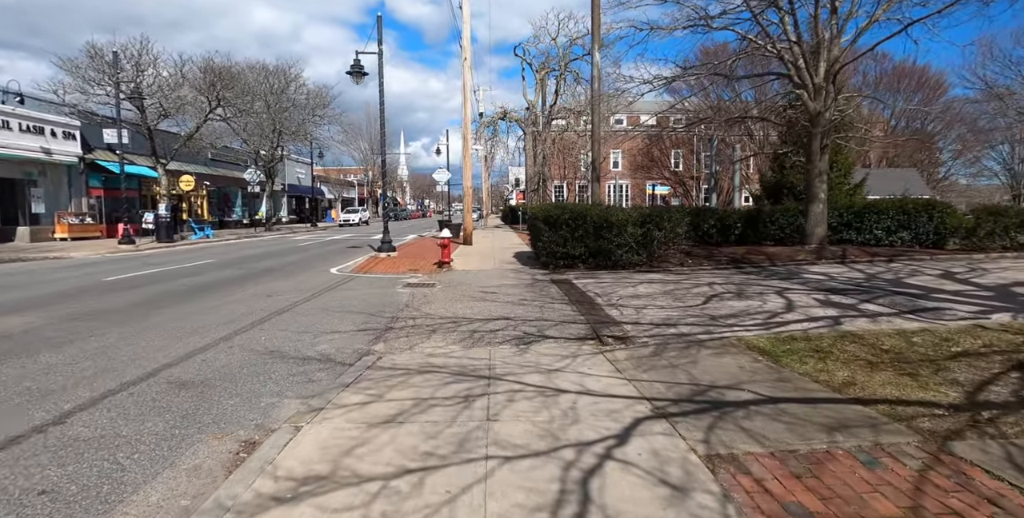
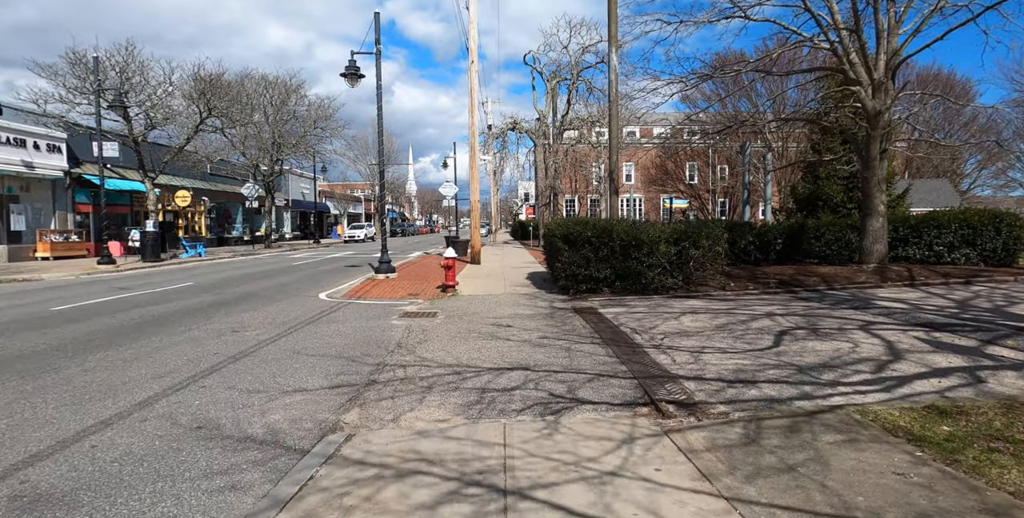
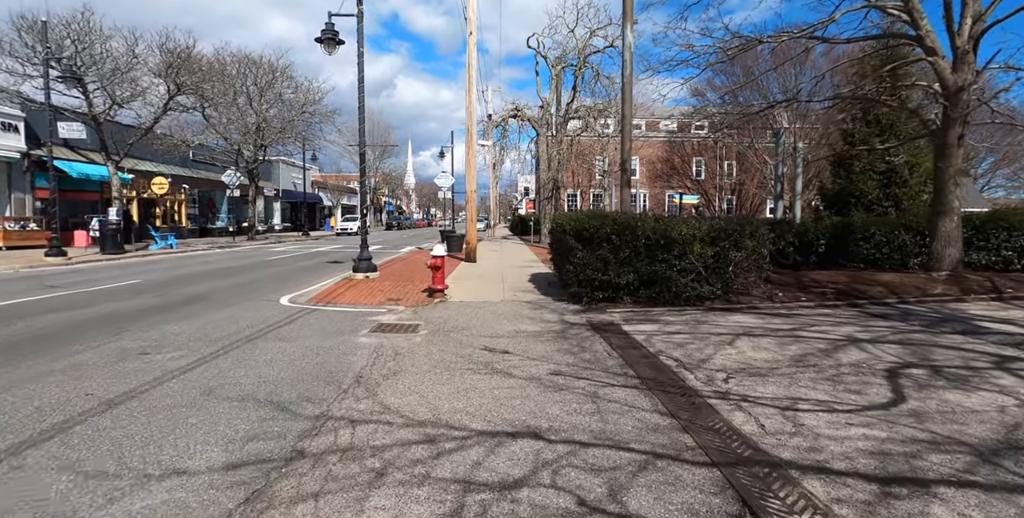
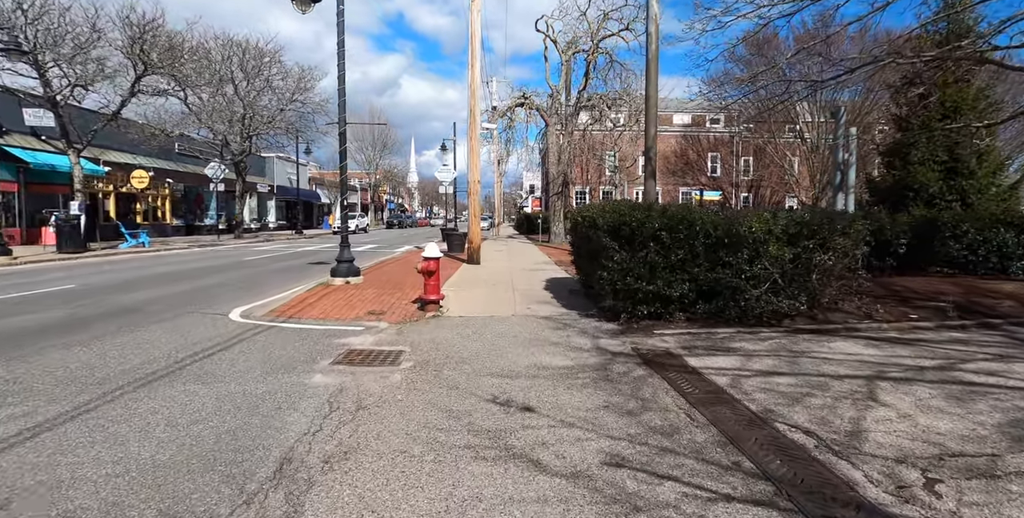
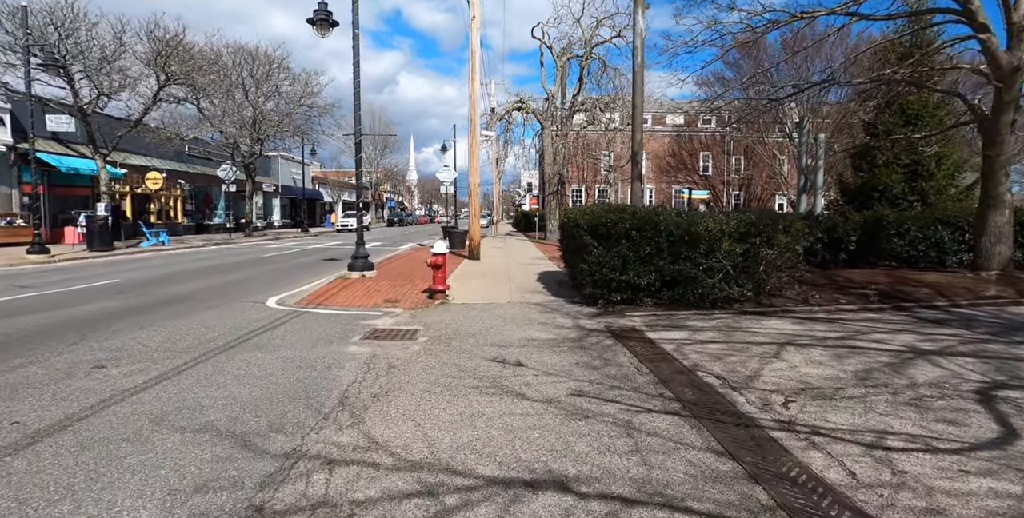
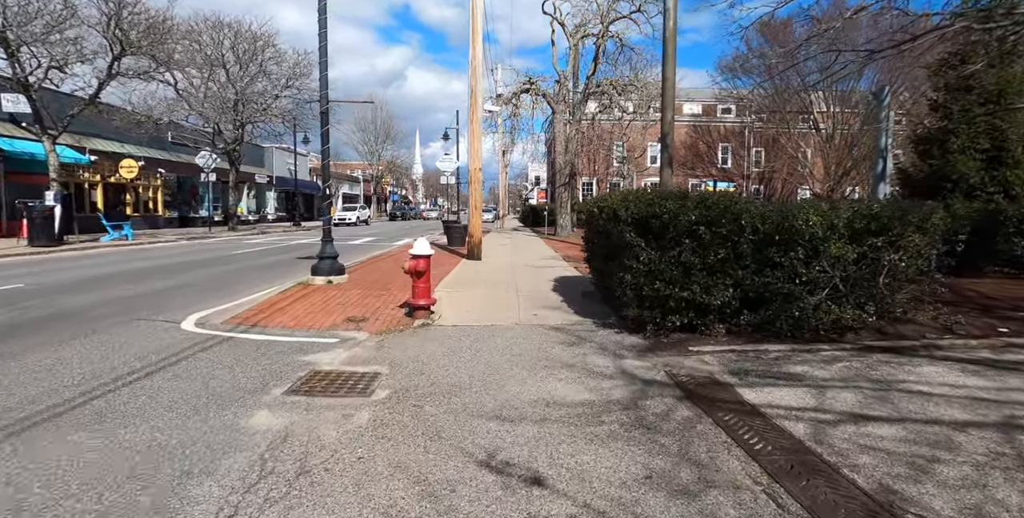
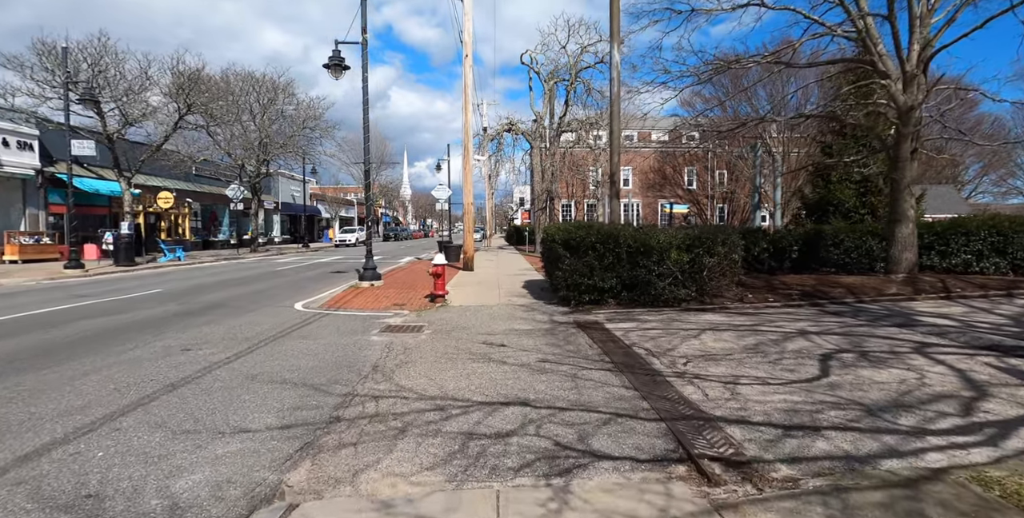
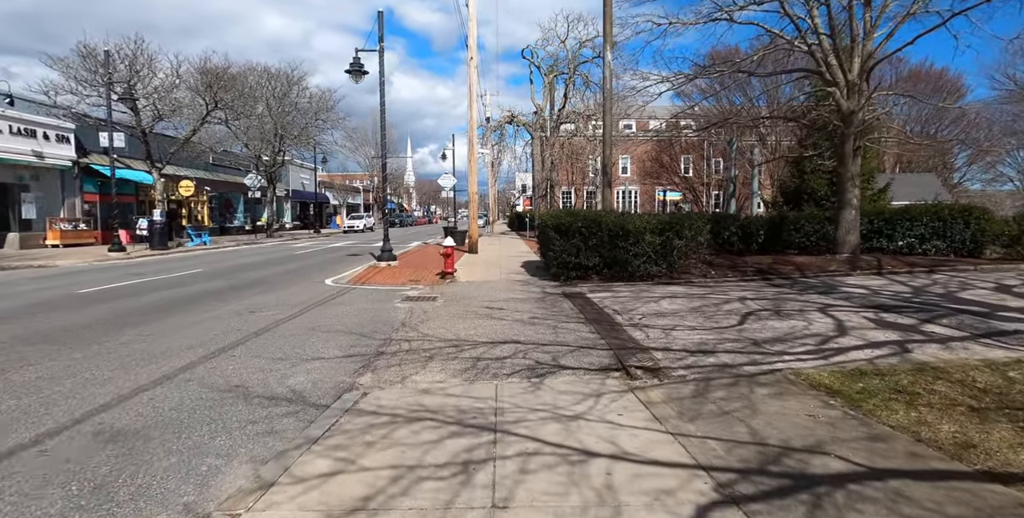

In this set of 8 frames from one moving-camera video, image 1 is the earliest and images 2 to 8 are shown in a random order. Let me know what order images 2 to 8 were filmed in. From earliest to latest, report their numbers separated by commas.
8, 2, 7, 3, 5, 4, 6
